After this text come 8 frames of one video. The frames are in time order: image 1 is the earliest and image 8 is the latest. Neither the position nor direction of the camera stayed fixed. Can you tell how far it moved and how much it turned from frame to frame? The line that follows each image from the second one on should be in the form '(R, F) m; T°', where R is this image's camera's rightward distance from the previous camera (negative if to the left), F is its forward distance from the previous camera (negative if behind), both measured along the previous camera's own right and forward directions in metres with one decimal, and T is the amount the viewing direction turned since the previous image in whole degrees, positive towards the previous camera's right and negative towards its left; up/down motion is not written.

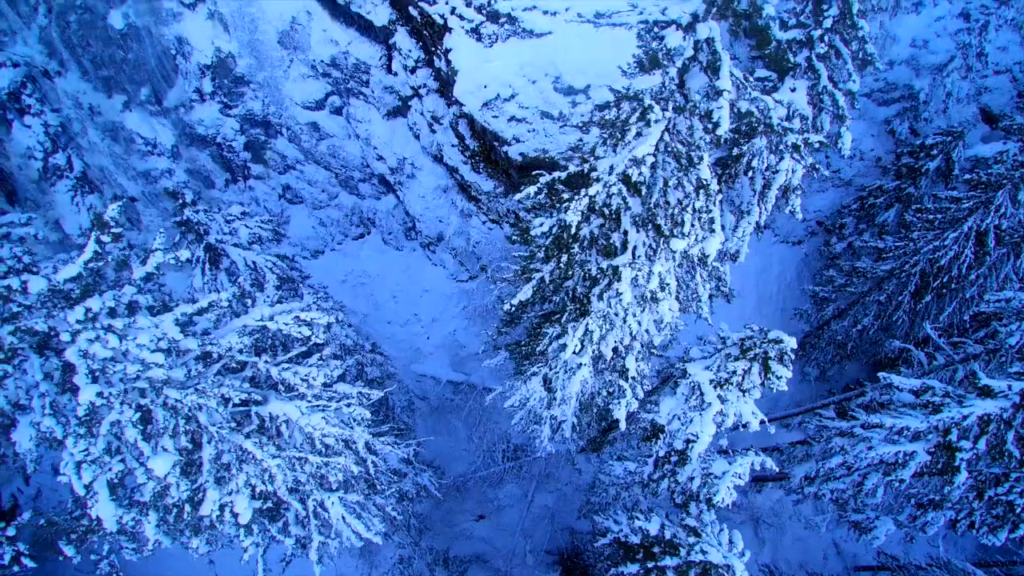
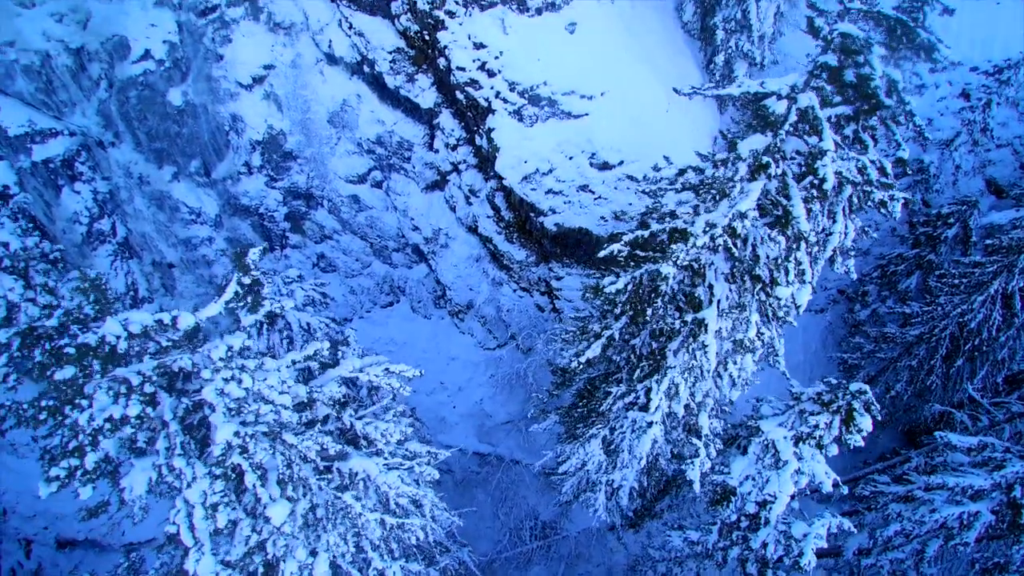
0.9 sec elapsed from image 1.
(-1.4, -0.2) m; +1°
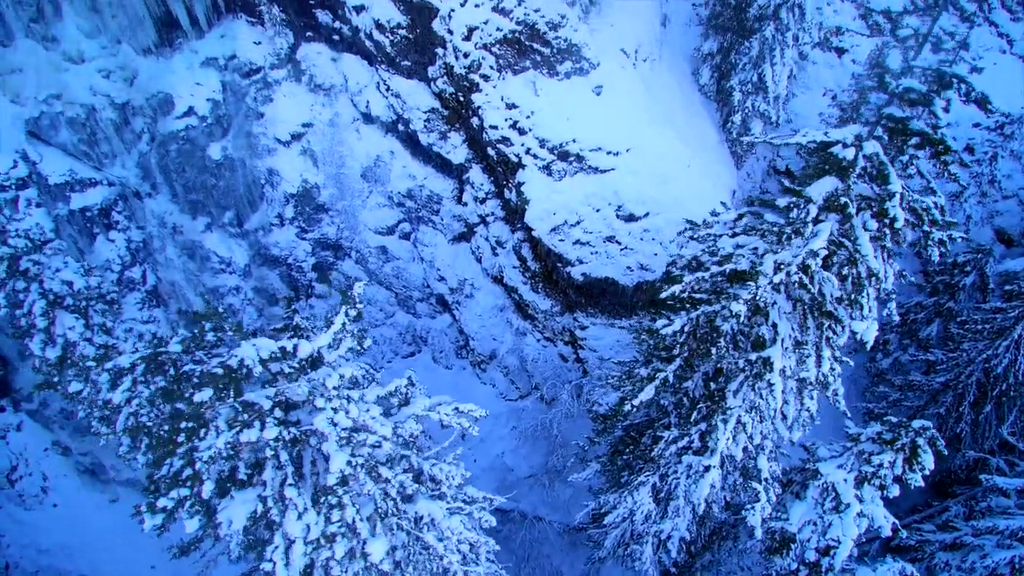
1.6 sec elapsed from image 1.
(-1.1, -0.2) m; +1°
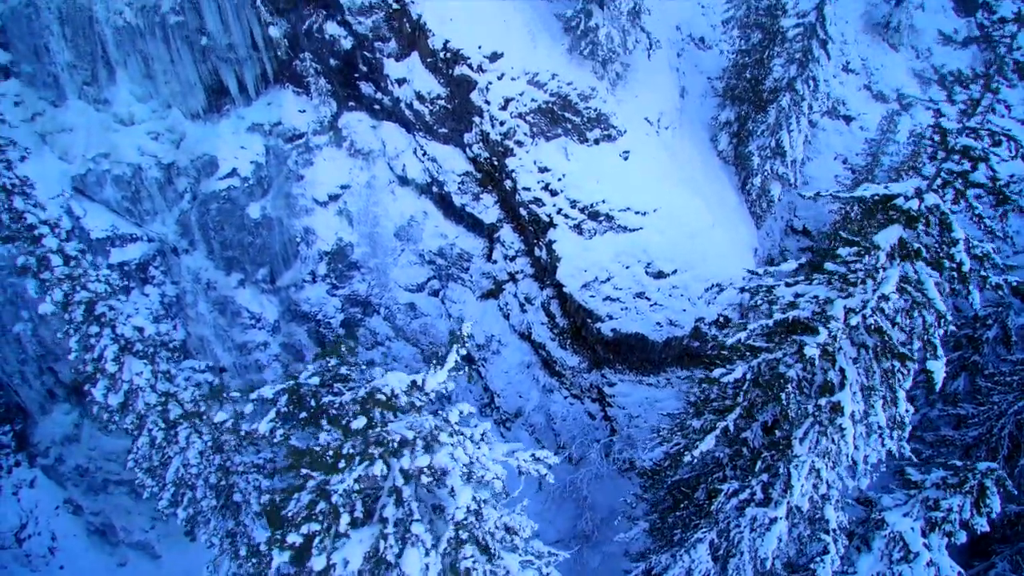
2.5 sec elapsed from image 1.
(-1.2, -0.2) m; +1°
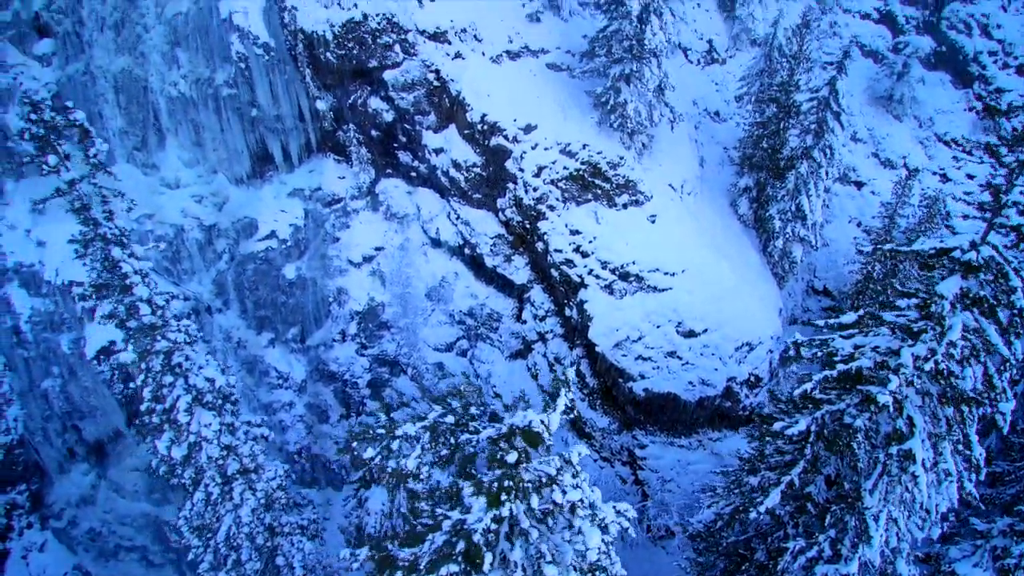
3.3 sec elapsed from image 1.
(-1.0, -0.2) m; 0°
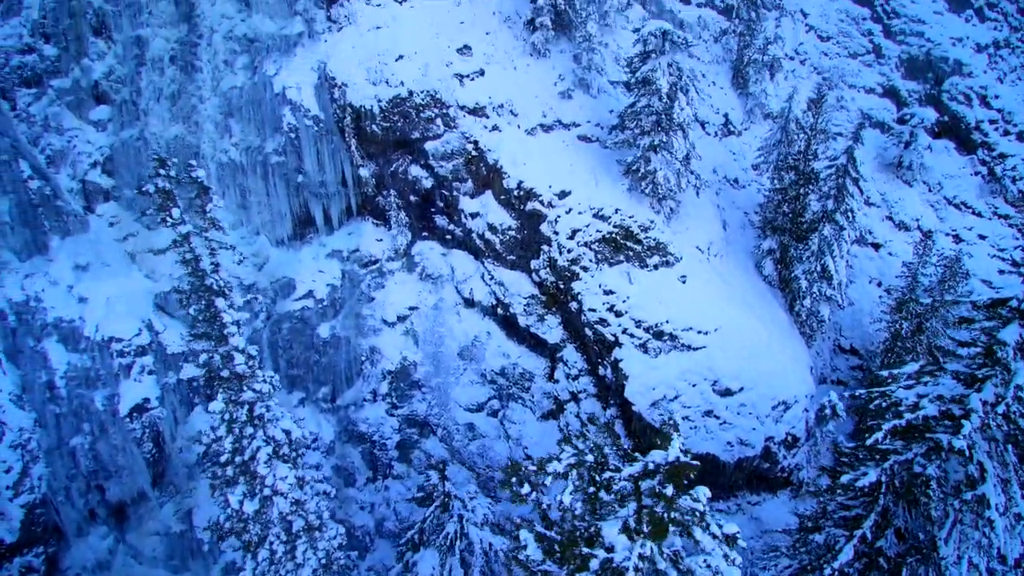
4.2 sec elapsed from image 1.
(-1.1, -0.3) m; 0°
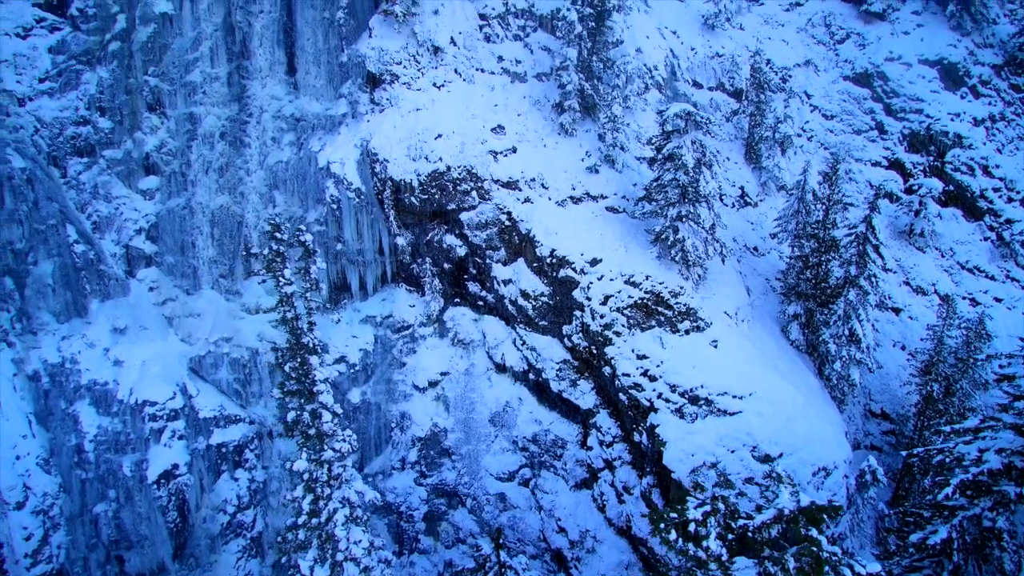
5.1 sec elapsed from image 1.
(-1.1, -0.3) m; 0°
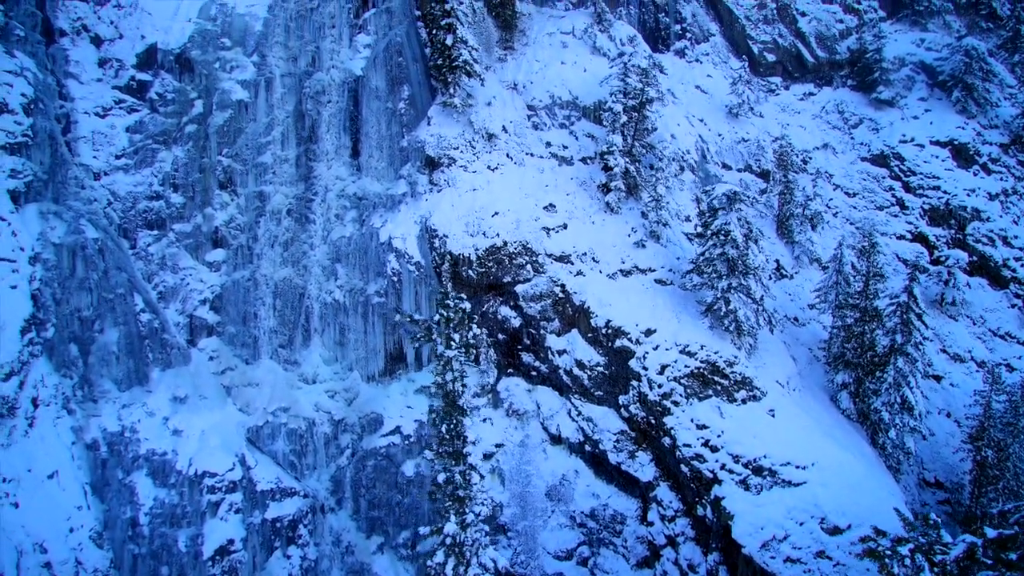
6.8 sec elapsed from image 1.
(-2.0, -0.5) m; 0°
